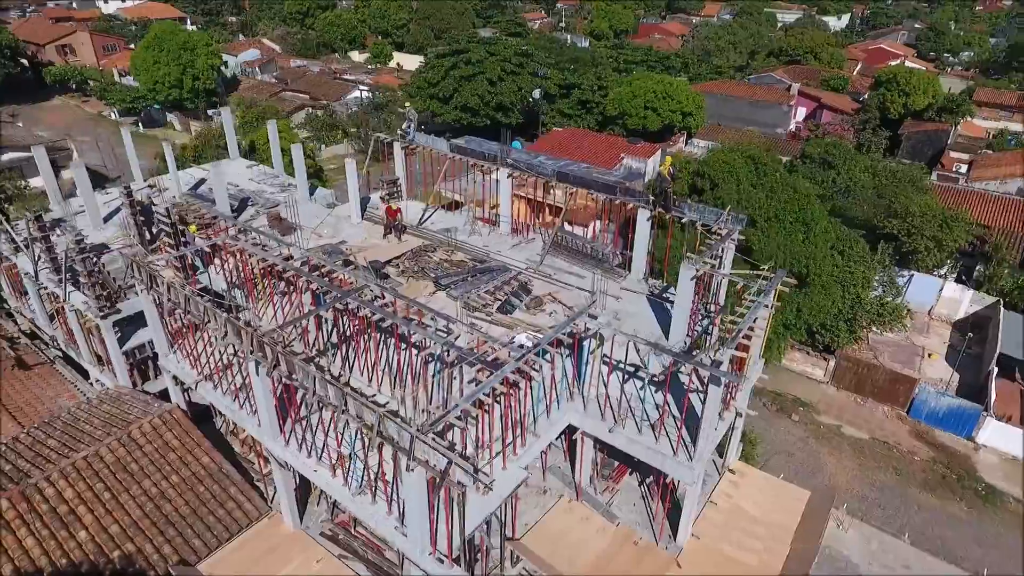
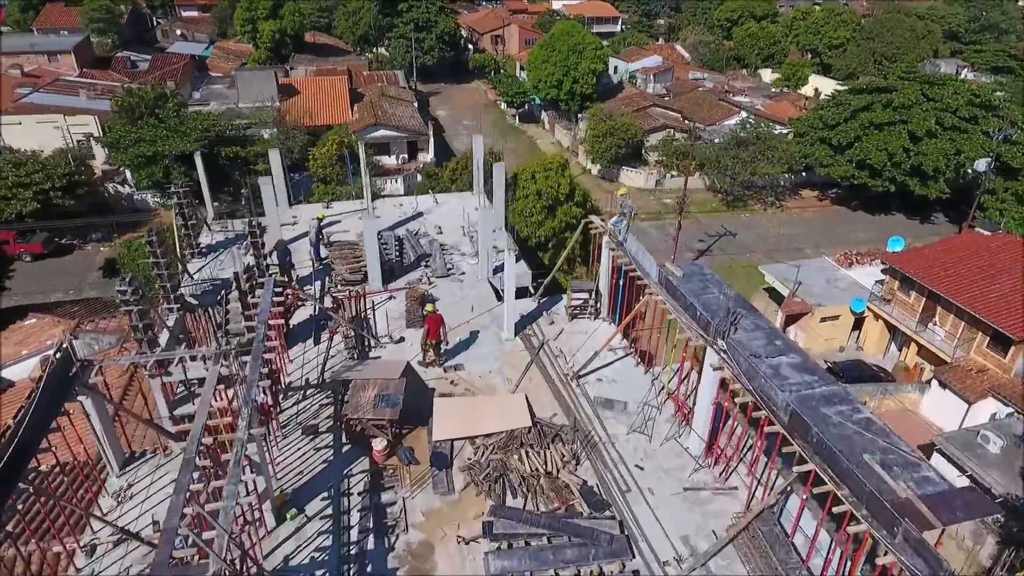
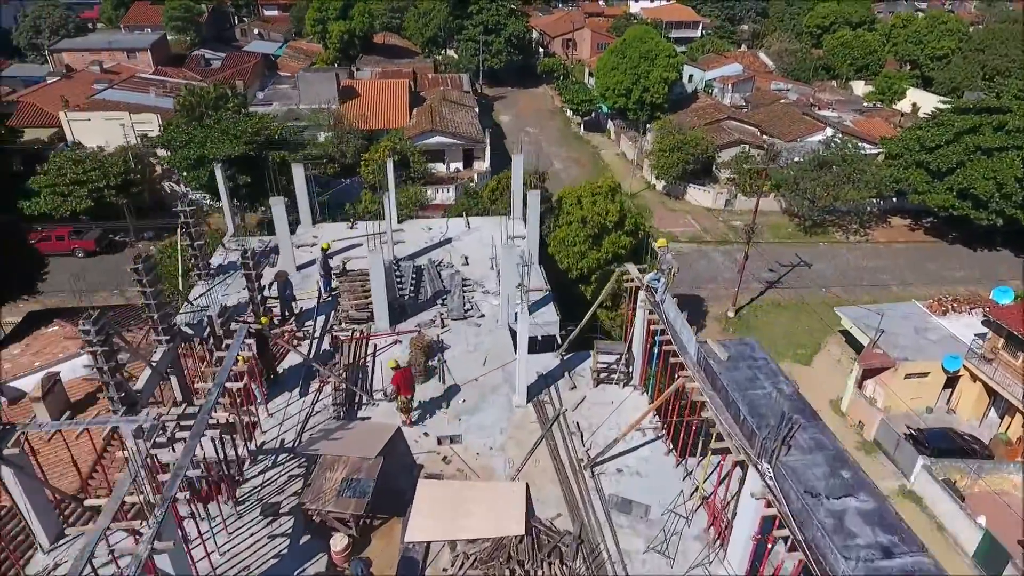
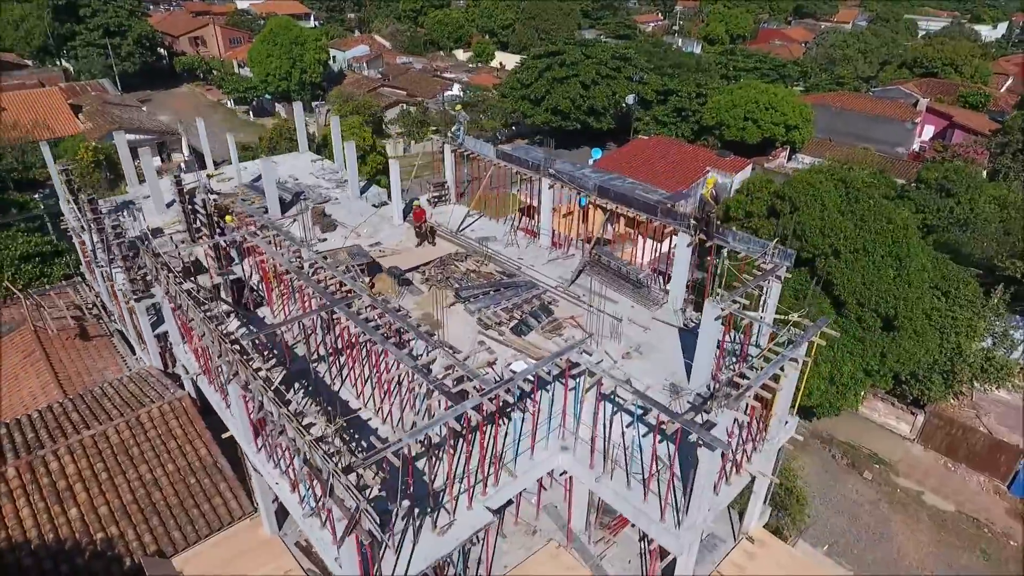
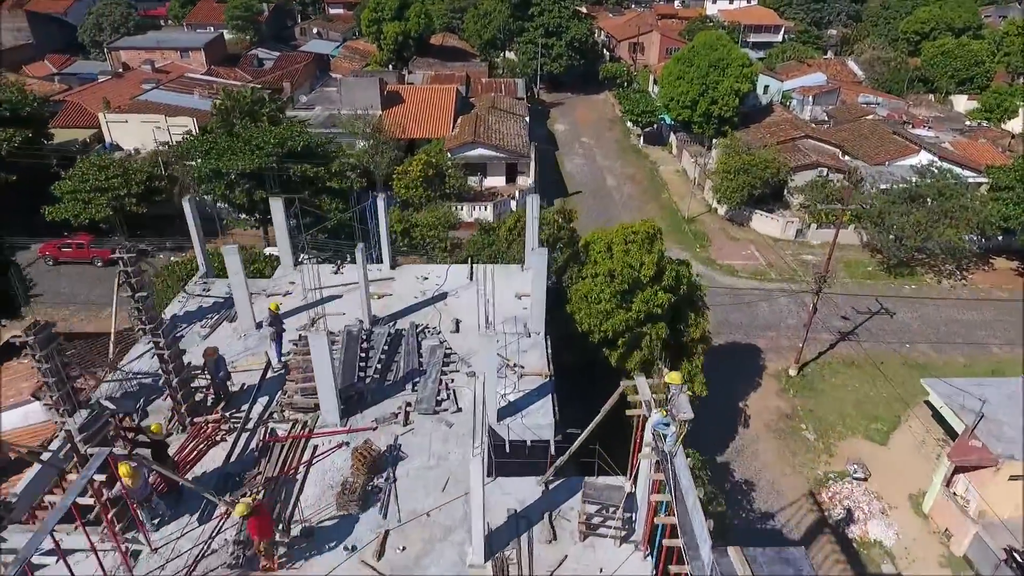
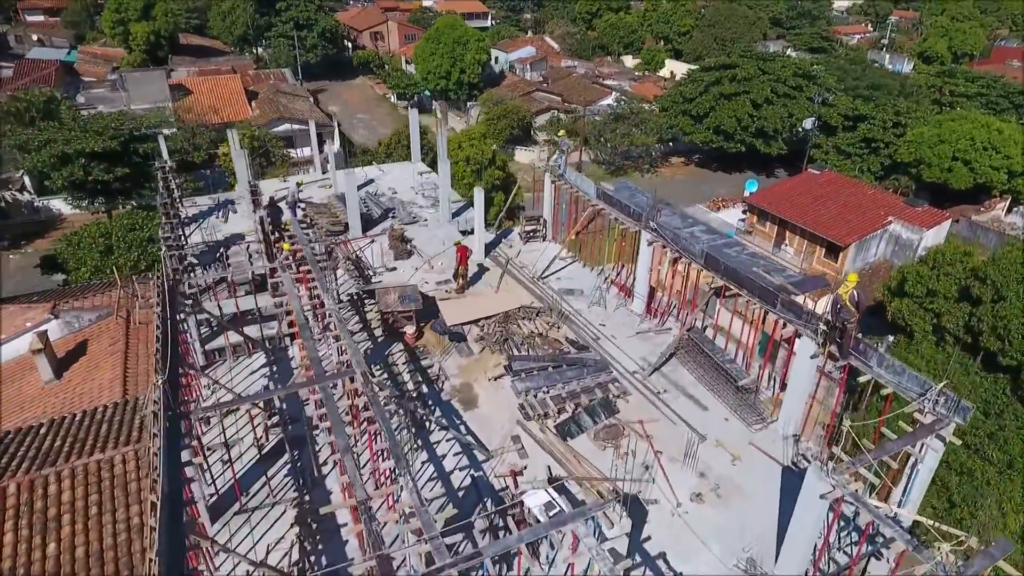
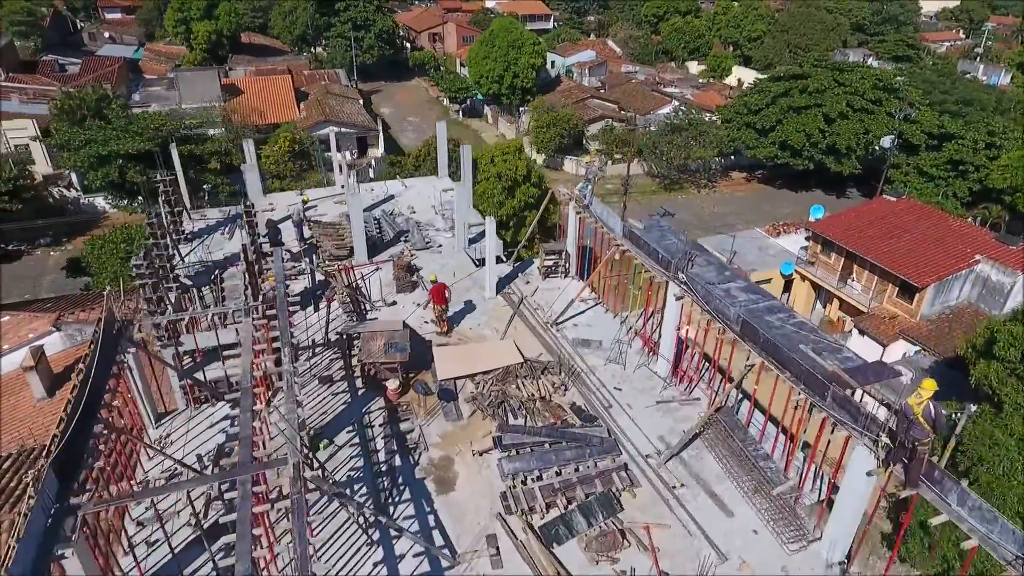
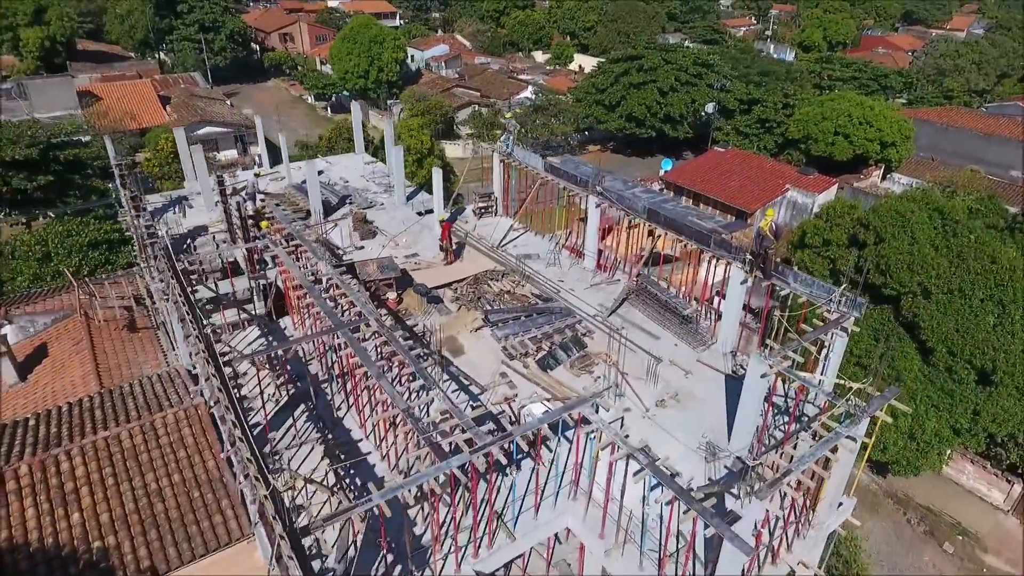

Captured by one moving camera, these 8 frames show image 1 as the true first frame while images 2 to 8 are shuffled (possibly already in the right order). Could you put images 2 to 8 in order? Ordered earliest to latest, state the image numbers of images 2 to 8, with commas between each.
4, 8, 6, 7, 2, 3, 5
